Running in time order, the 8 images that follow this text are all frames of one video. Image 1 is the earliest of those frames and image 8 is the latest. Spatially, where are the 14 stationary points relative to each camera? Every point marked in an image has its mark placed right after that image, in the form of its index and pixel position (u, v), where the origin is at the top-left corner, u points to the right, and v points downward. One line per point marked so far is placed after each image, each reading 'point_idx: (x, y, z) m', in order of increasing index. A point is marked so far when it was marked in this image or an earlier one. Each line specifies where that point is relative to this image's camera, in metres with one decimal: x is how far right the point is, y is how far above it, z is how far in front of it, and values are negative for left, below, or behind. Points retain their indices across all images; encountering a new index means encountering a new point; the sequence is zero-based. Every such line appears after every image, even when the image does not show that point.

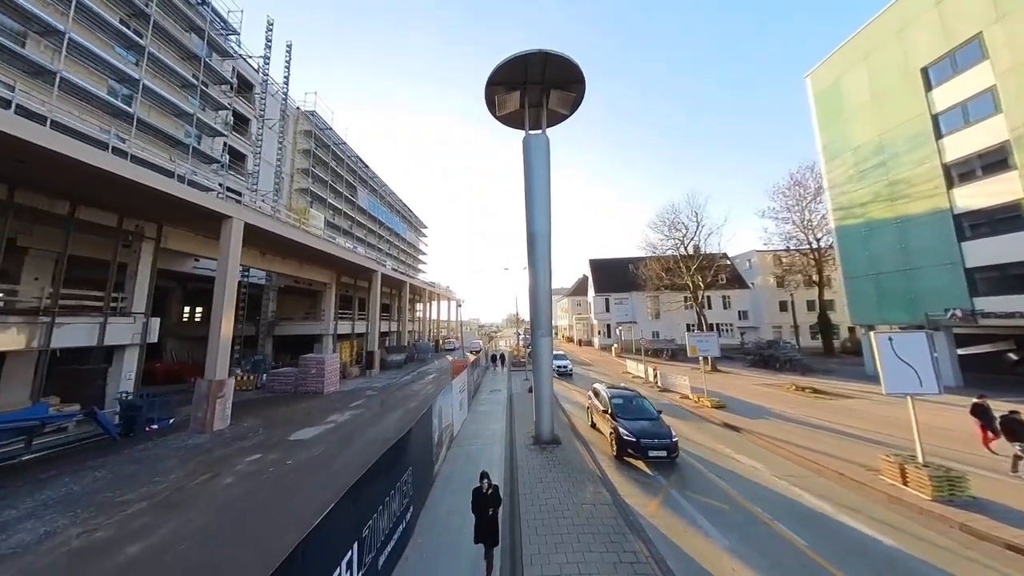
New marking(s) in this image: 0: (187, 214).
0: (-10.8, +2.5, +13.1) m
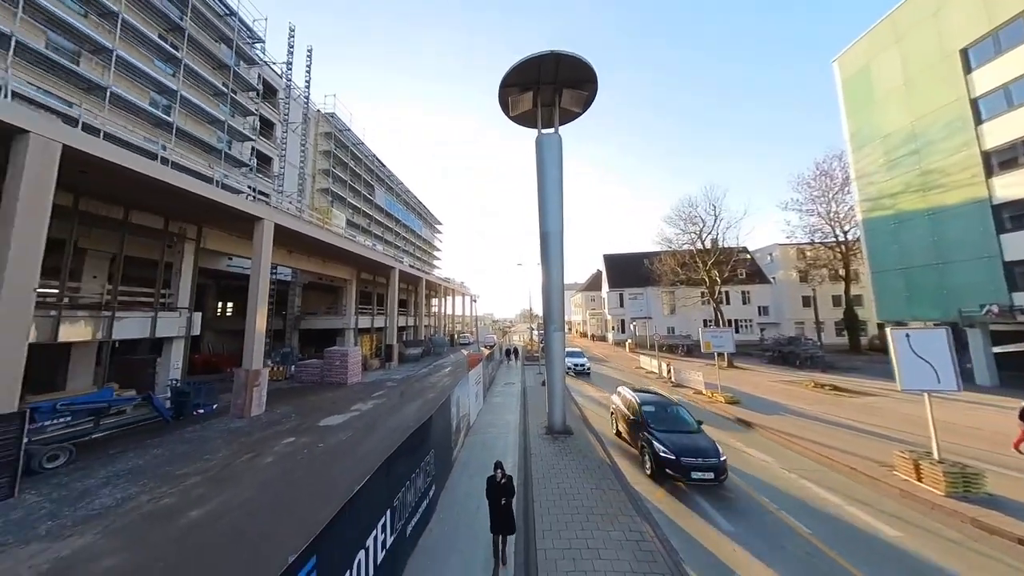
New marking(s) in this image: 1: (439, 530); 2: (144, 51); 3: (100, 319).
0: (-10.3, +2.6, +14.1) m
1: (-1.4, -4.6, +7.5) m
2: (-15.6, +10.0, +16.7) m
3: (-11.7, -0.9, +11.4) m
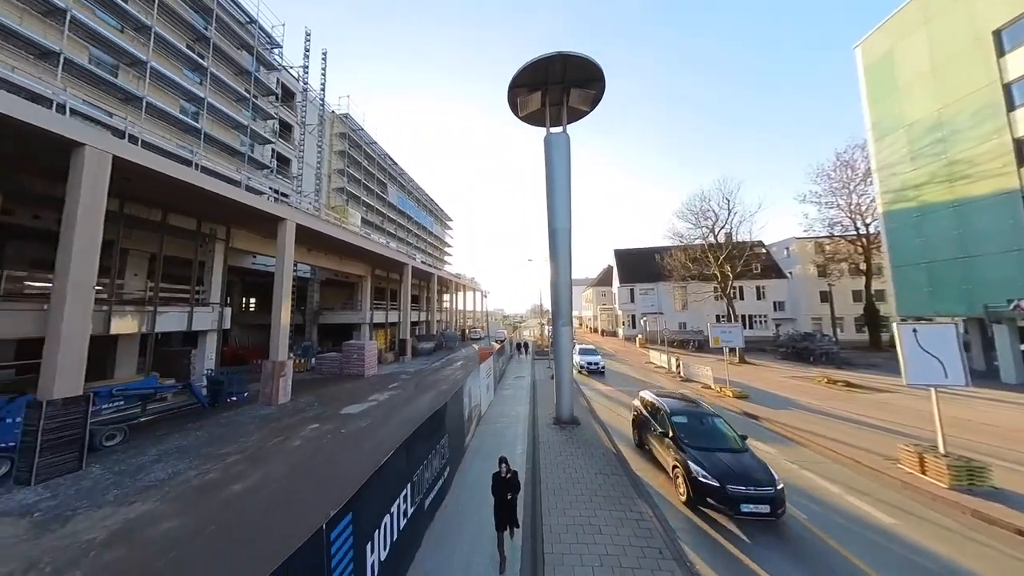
0: (-10.0, +2.7, +14.9) m
1: (-1.3, -4.5, +8.2) m
2: (-15.1, +10.2, +17.7) m
3: (-11.4, -0.8, +12.3) m
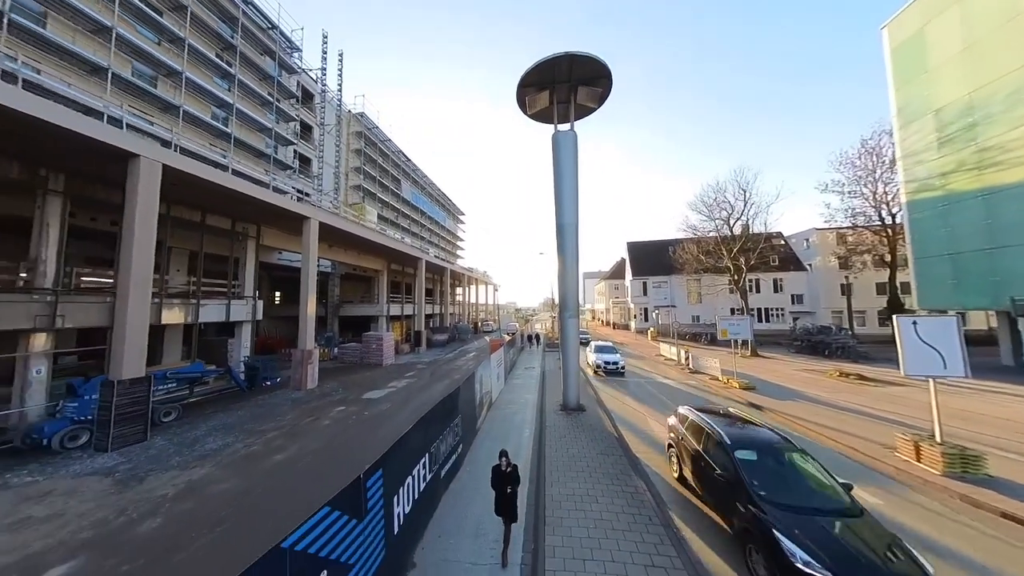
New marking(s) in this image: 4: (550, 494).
0: (-9.6, +2.9, +16.0) m
1: (-1.1, -4.4, +9.2) m
2: (-14.7, +10.5, +18.8) m
3: (-11.1, -0.6, +13.5) m
4: (+0.8, -4.4, +8.6) m
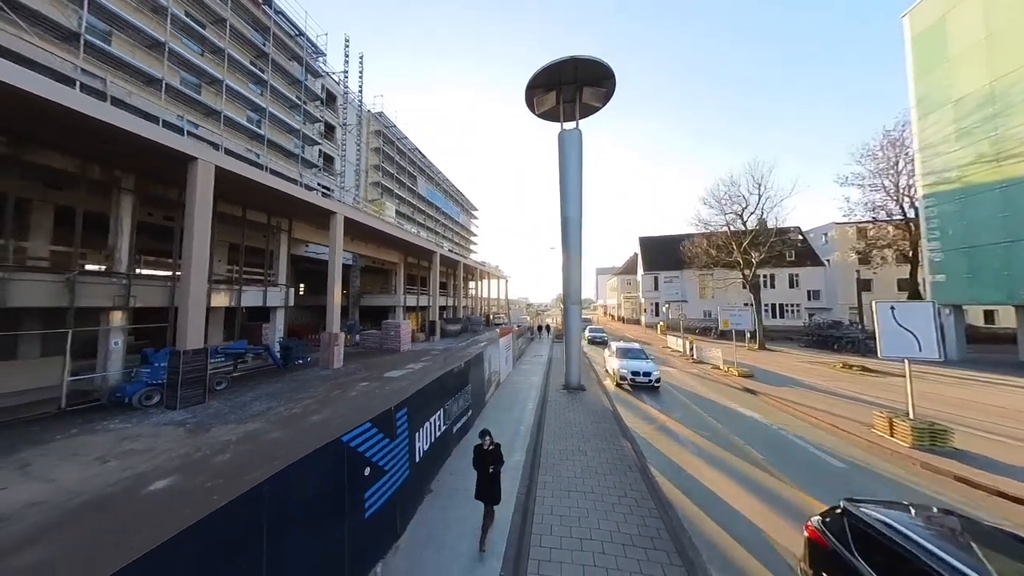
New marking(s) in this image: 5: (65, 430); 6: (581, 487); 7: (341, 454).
0: (-9.2, +3.4, +17.6) m
1: (-1.0, -4.0, +10.6) m
2: (-14.2, +11.0, +20.5) m
3: (-10.9, -0.1, +15.2) m
4: (+0.9, -4.0, +9.9) m
5: (-9.9, -3.1, +8.7) m
6: (+1.4, -3.9, +7.9) m
7: (-2.0, -2.0, +4.9) m
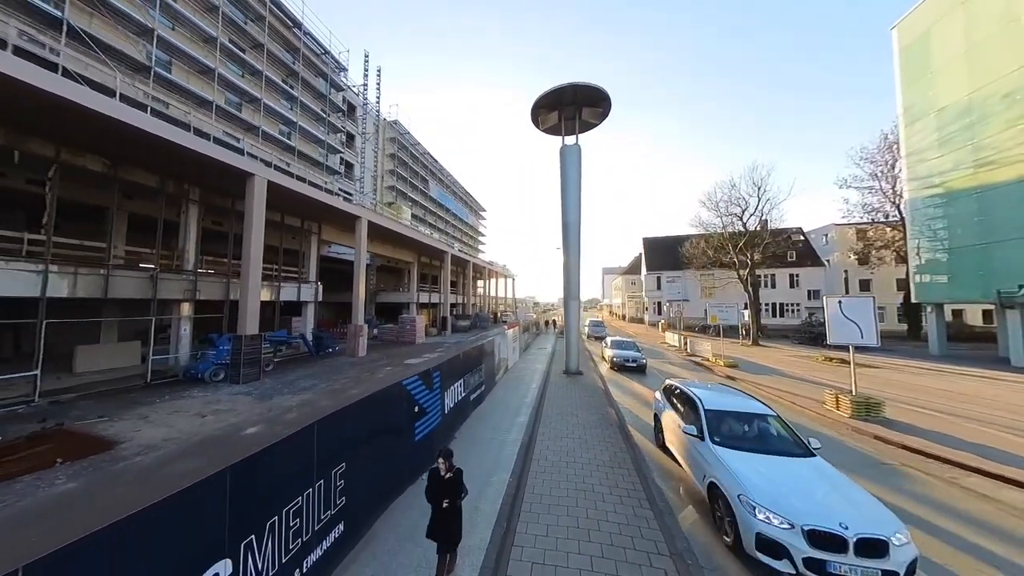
0: (-9.0, +3.6, +19.8) m
1: (-0.8, -3.9, +12.7) m
2: (-13.9, +11.2, +22.7) m
3: (-10.7, 0.0, +17.4) m
4: (+1.1, -3.8, +12.0) m
5: (-9.7, -3.0, +10.9) m
6: (+1.5, -3.7, +9.9) m
7: (-1.9, -1.9, +7.0) m
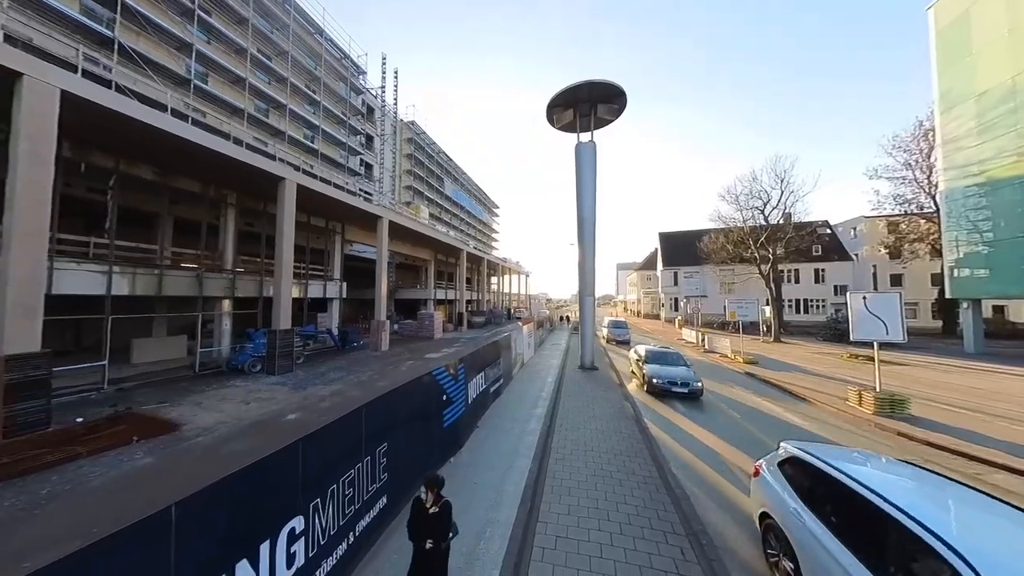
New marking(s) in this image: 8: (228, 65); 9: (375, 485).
0: (-8.1, +3.8, +20.6) m
1: (-0.2, -3.8, +13.2) m
2: (-12.9, +11.3, +23.6) m
3: (-9.9, +0.1, +18.3) m
4: (+1.6, -3.7, +12.4) m
5: (-9.1, -2.9, +11.7) m
6: (+2.0, -3.6, +10.3) m
7: (-1.5, -1.8, +7.5) m
8: (-13.3, +10.4, +18.4) m
9: (-1.9, -2.7, +5.4) m
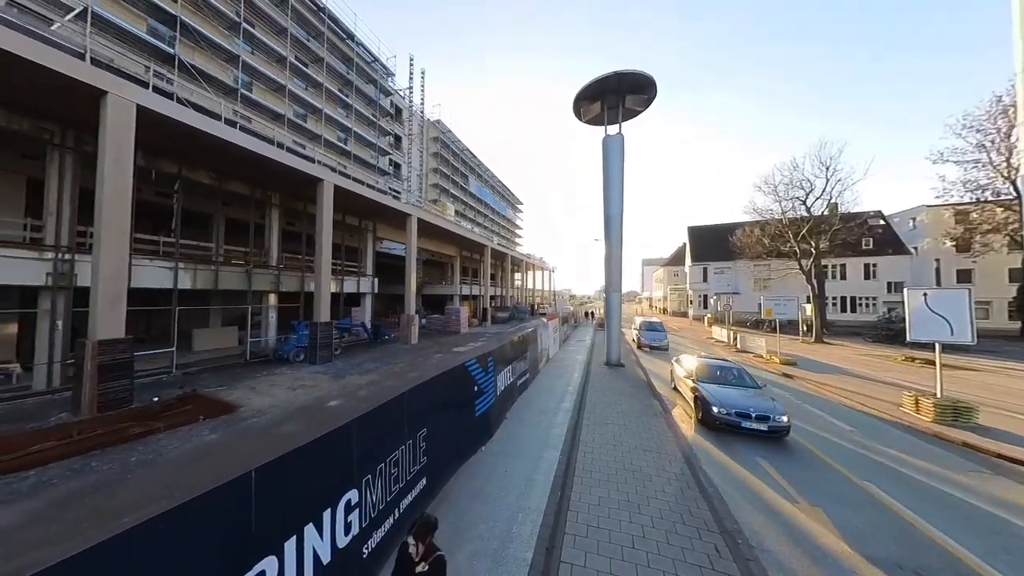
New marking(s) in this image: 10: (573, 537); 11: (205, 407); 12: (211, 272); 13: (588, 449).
0: (-6.7, +4.0, +21.4) m
1: (+0.7, -3.6, +13.6) m
2: (-11.3, +11.6, +24.6) m
3: (-8.6, +0.4, +19.2) m
4: (+2.5, -3.6, +12.8) m
5: (-8.3, -2.7, +12.7) m
6: (+2.8, -3.5, +10.6) m
7: (-0.9, -1.7, +8.0) m
8: (-12.0, +10.7, +19.5) m
9: (-1.5, -2.6, +5.9) m
10: (+0.8, -3.6, +5.7) m
11: (-7.1, -2.7, +9.0) m
12: (-10.3, +0.5, +13.3) m
13: (+1.6, -3.5, +8.8) m
